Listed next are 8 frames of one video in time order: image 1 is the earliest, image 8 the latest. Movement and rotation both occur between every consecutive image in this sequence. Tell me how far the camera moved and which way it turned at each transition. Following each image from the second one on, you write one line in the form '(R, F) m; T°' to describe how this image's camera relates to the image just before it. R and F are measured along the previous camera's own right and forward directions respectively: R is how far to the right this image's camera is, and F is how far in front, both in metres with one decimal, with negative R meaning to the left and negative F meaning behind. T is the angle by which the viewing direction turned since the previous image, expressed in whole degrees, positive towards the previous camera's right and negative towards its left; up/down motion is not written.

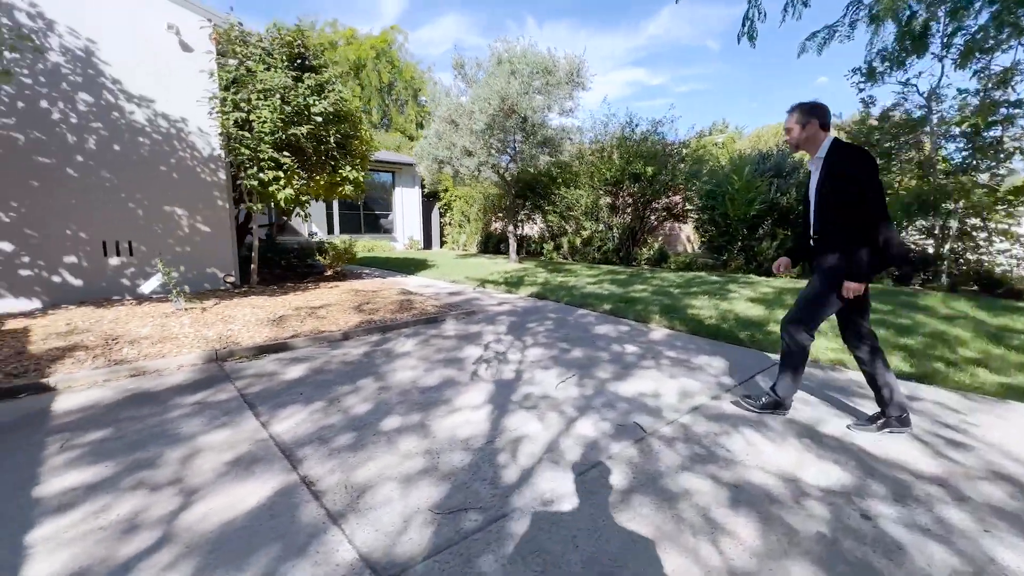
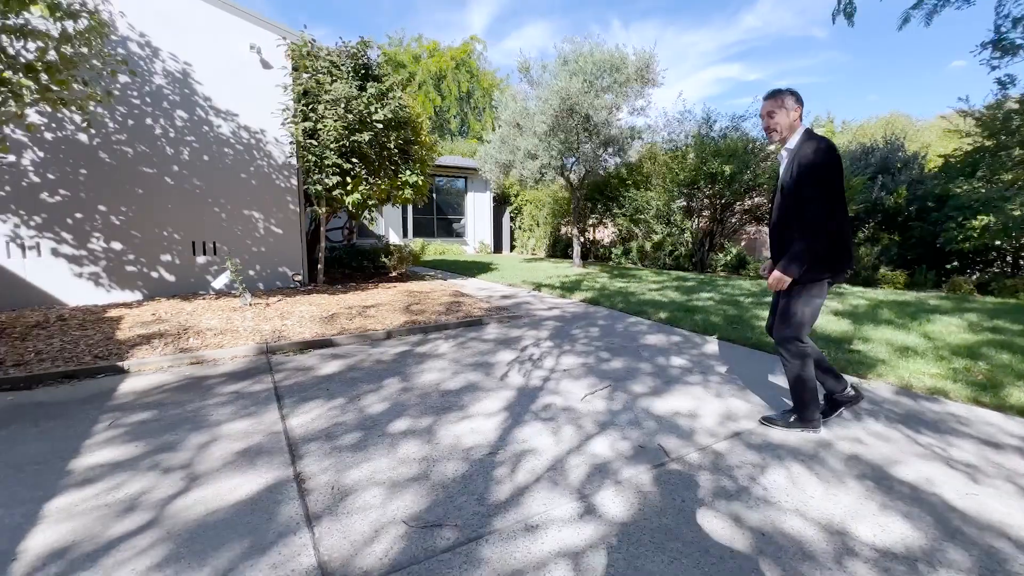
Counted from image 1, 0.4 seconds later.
(+0.4, +0.2) m; -10°
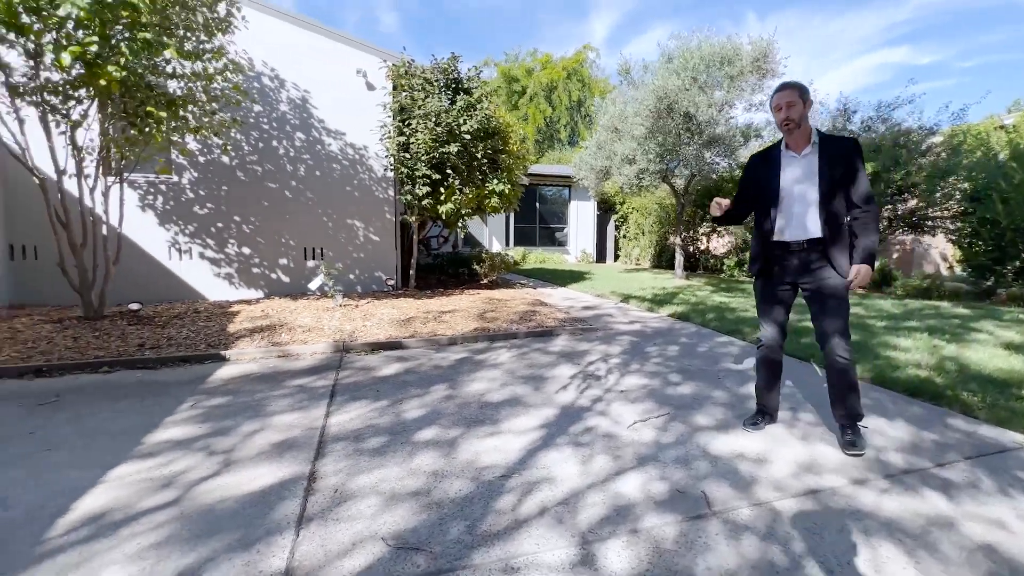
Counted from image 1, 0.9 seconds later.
(+0.5, +0.3) m; -14°
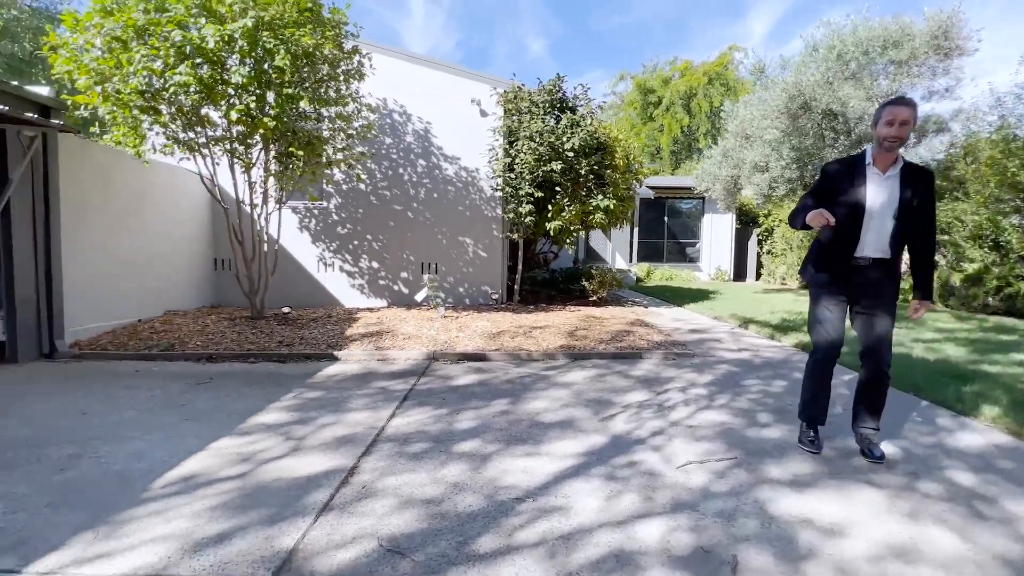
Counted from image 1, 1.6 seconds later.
(+0.6, +0.1) m; -17°
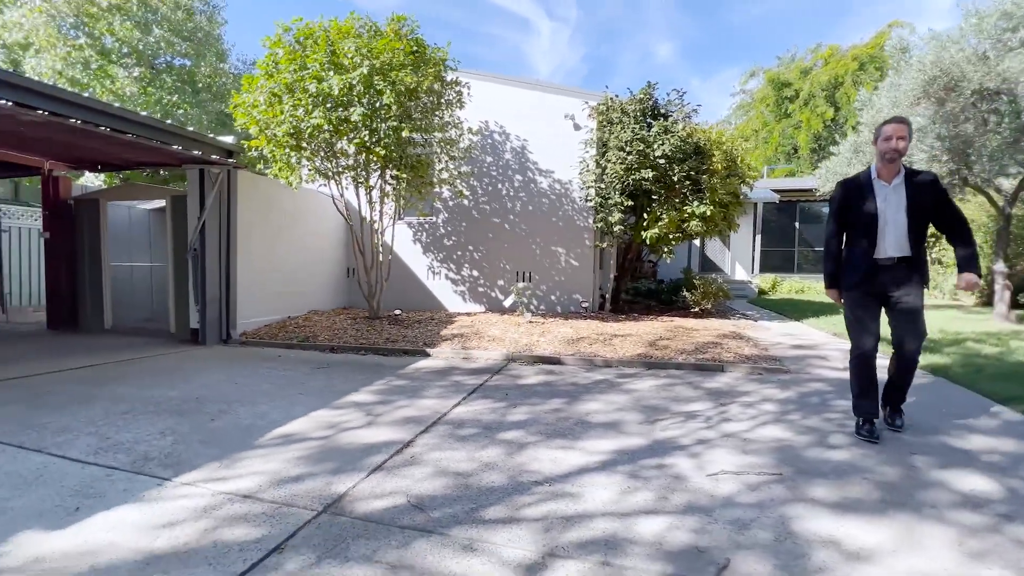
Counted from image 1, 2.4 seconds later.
(+0.6, -0.2) m; -15°
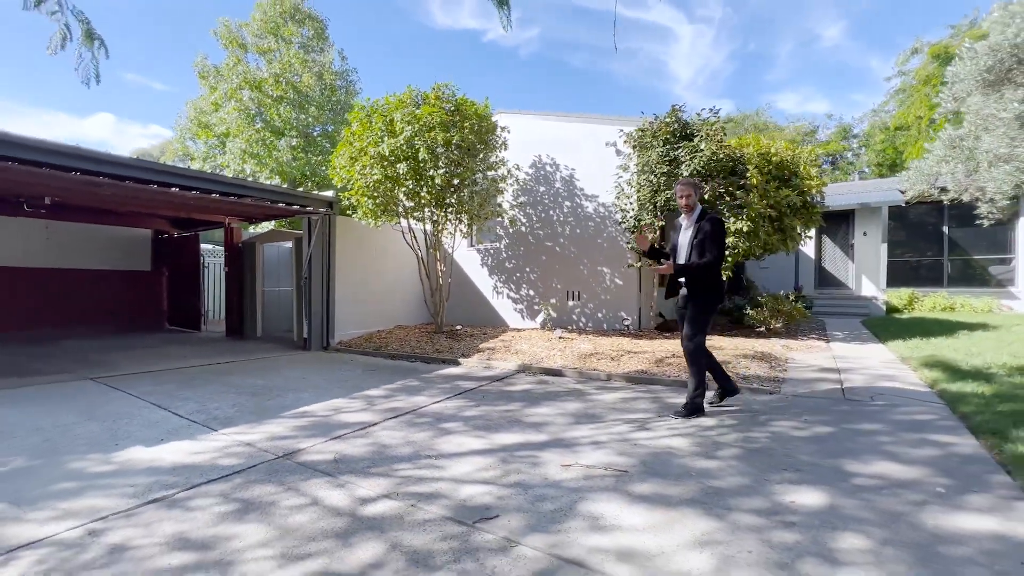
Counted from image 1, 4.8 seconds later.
(+1.8, -0.5) m; -17°
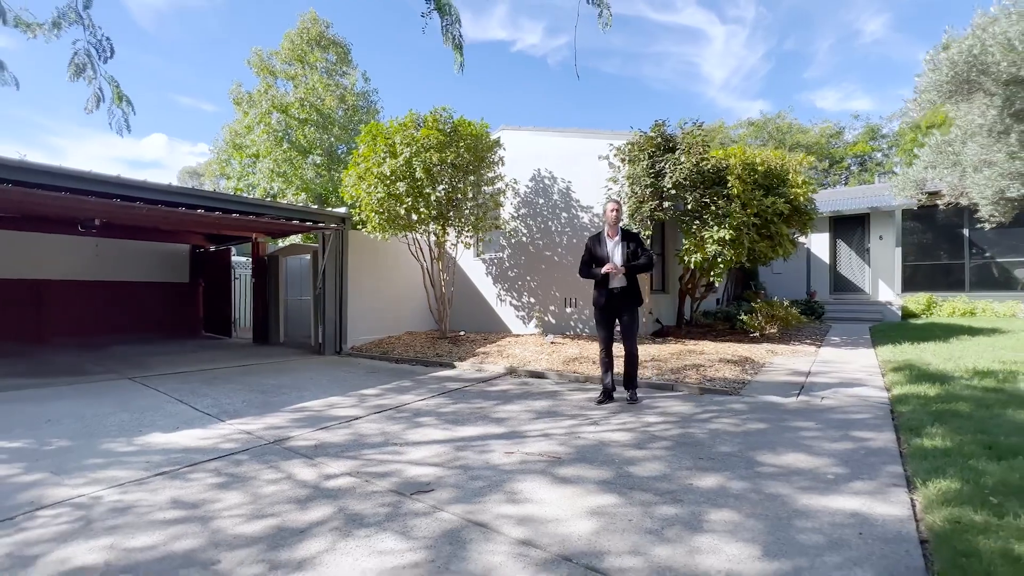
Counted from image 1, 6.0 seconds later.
(+0.7, -0.5) m; -4°
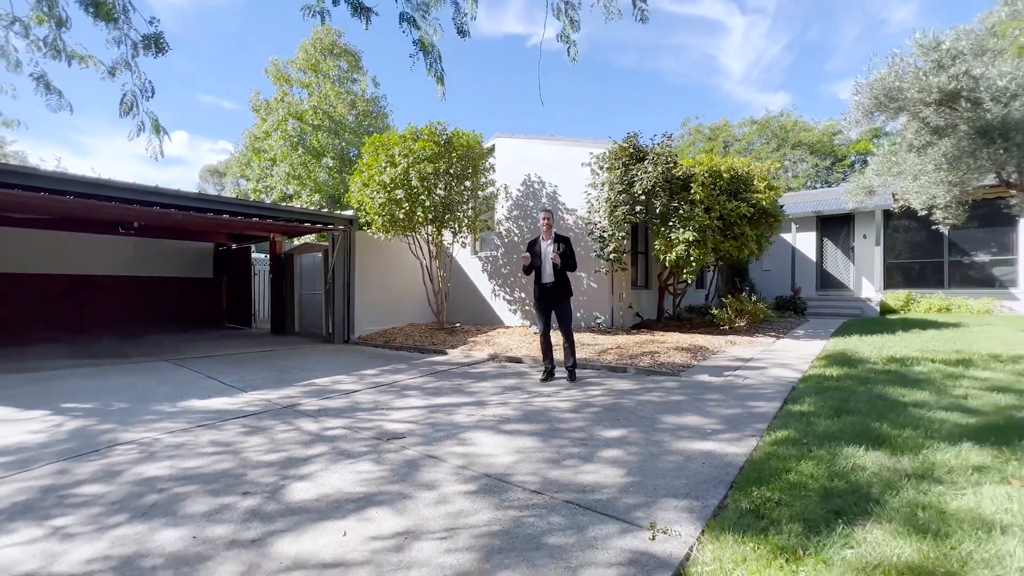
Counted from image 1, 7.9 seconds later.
(+0.5, -0.9) m; -2°
